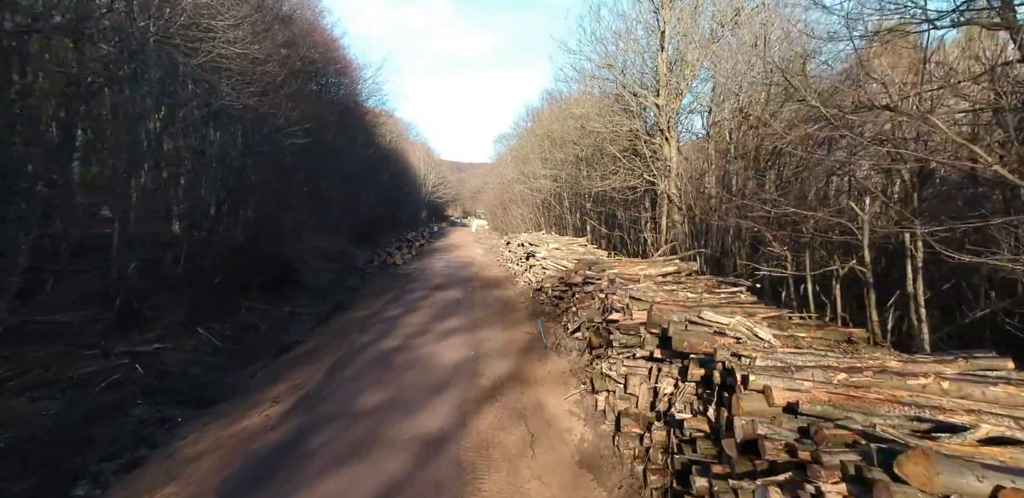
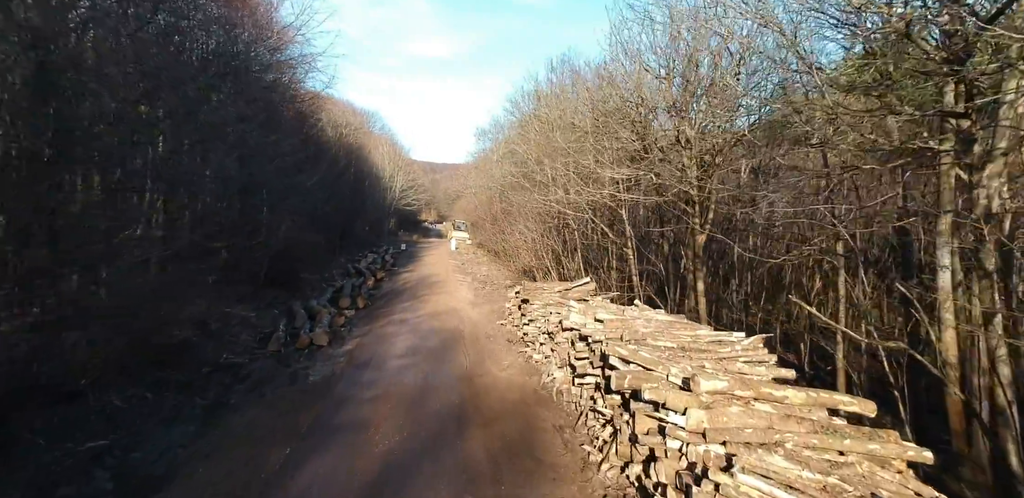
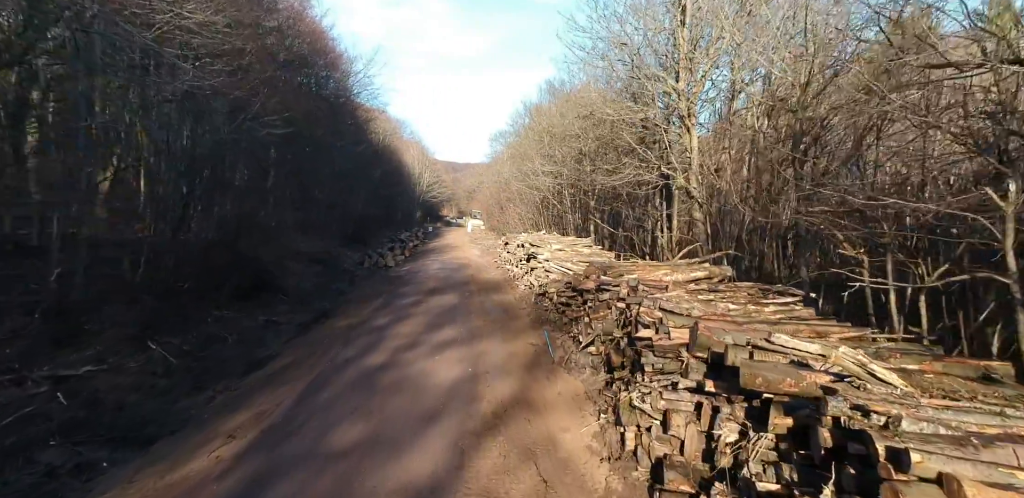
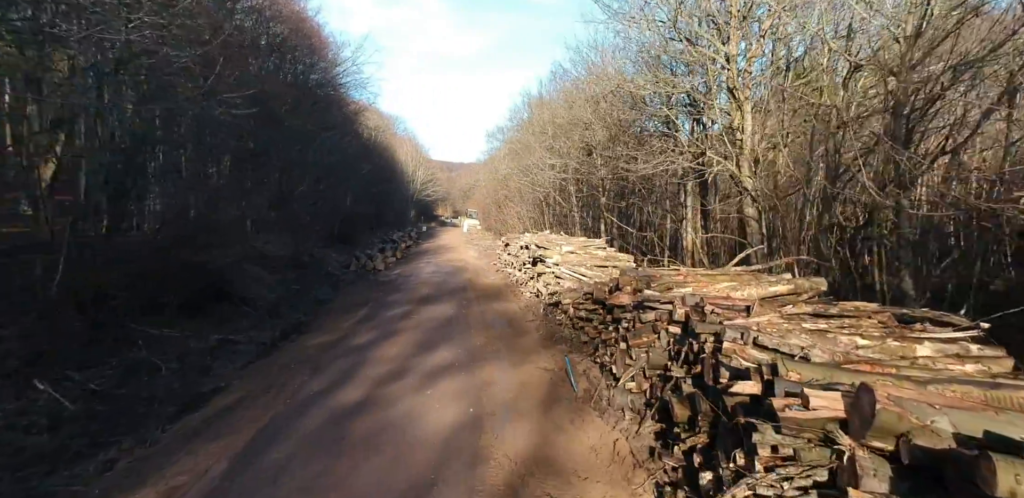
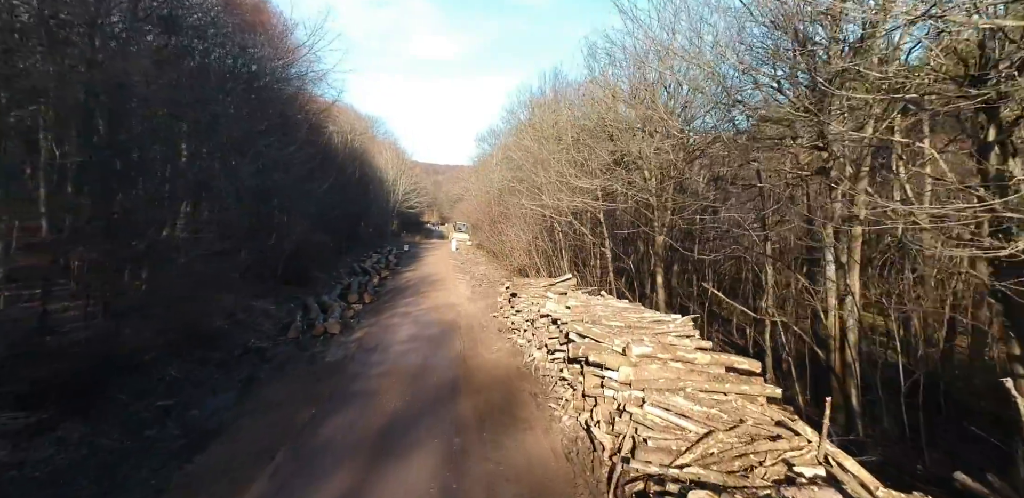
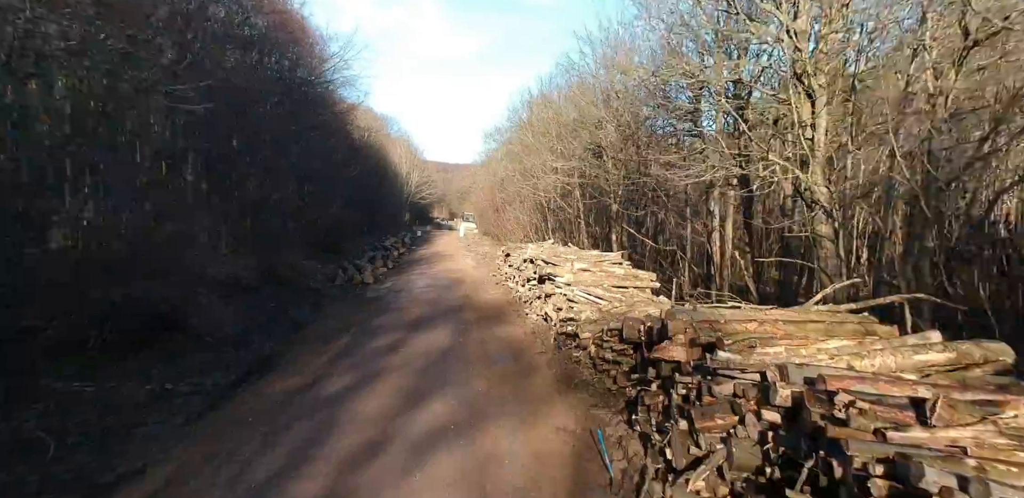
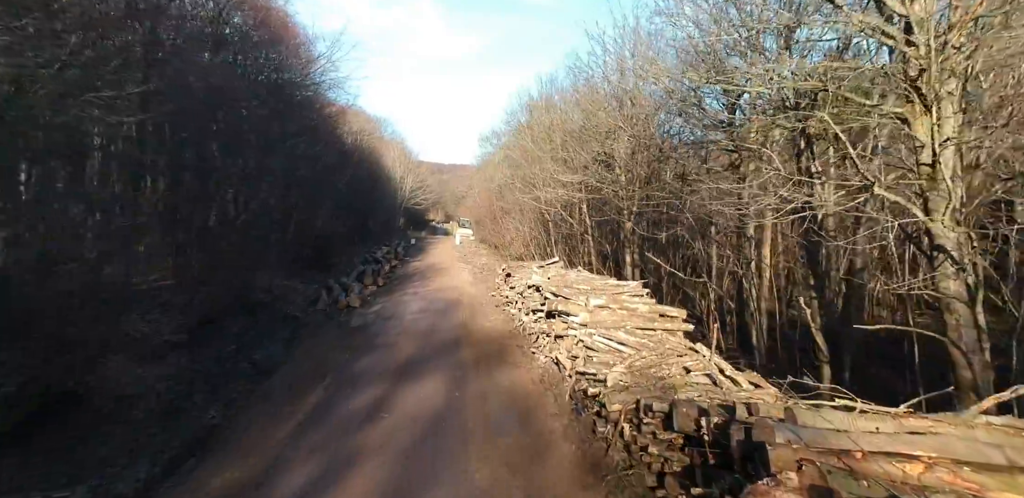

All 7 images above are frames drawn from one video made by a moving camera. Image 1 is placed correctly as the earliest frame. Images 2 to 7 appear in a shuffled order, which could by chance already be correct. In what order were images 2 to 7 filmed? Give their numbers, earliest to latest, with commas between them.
3, 4, 6, 7, 5, 2
